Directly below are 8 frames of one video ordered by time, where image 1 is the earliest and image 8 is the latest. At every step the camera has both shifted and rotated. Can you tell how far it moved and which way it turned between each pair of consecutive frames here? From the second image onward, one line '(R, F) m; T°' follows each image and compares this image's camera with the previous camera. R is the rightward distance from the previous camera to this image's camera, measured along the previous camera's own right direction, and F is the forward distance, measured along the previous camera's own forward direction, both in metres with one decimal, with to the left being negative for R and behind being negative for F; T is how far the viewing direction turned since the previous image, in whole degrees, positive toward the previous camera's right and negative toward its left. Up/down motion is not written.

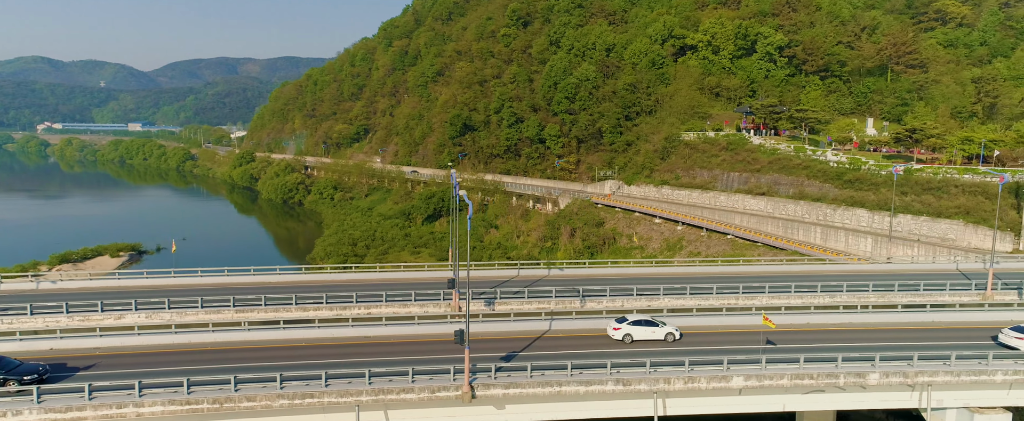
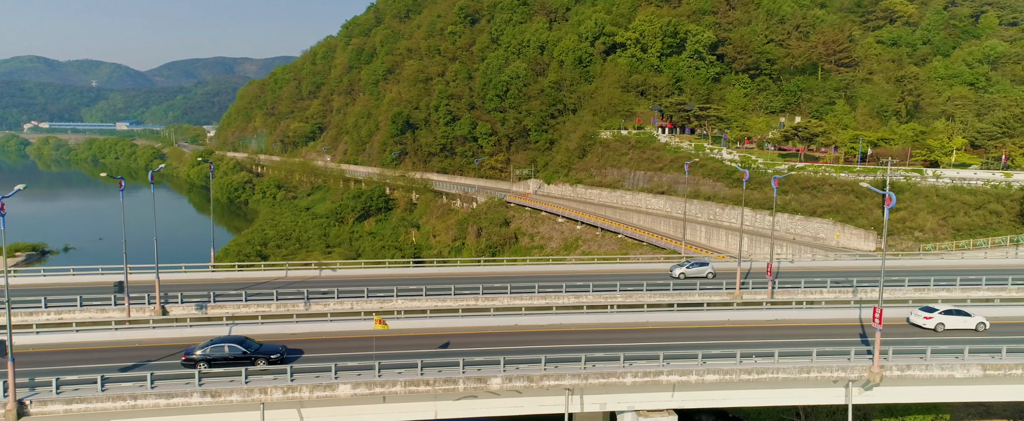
(+7.3, +0.3) m; +2°
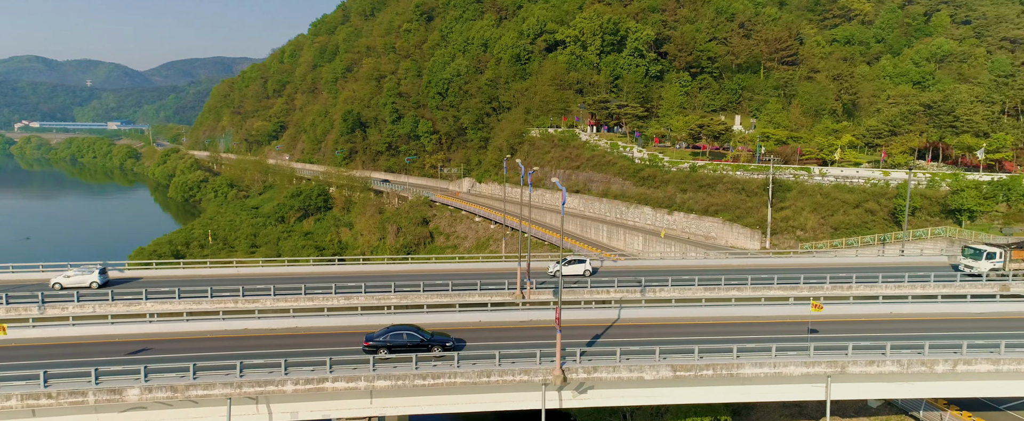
(+6.5, +0.5) m; +2°
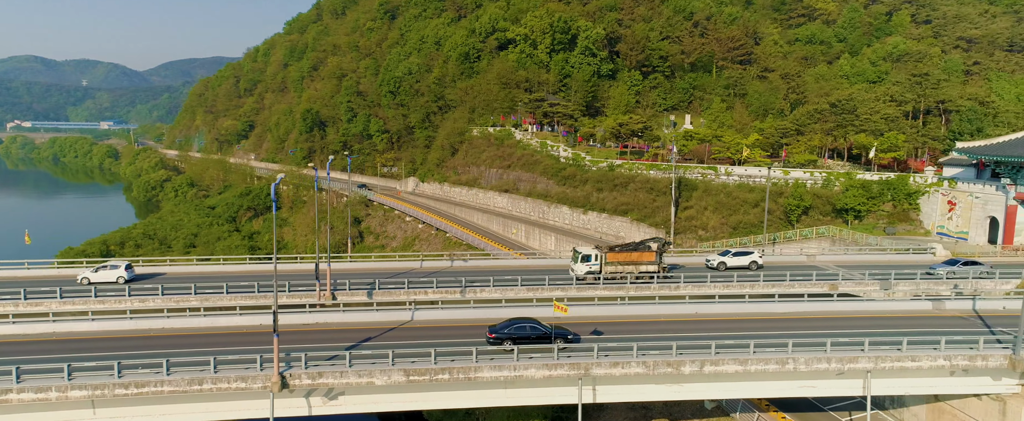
(+5.5, +0.4) m; +1°
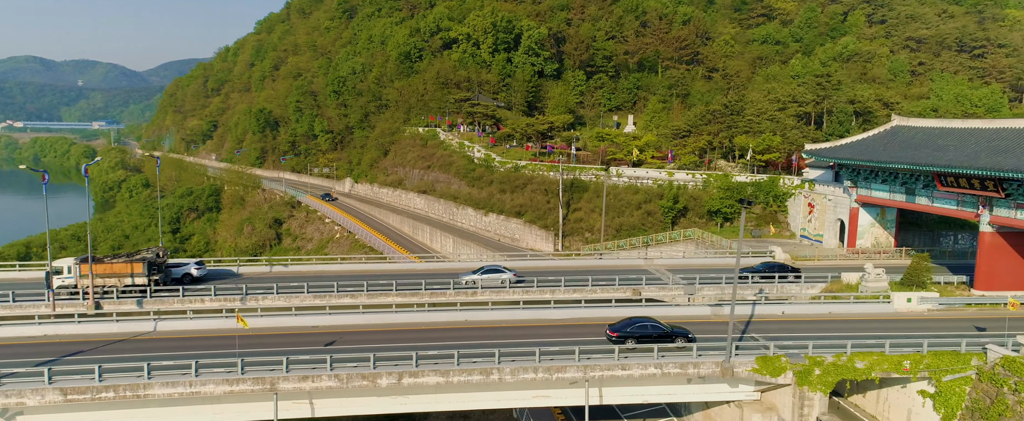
(+6.4, +0.5) m; +2°
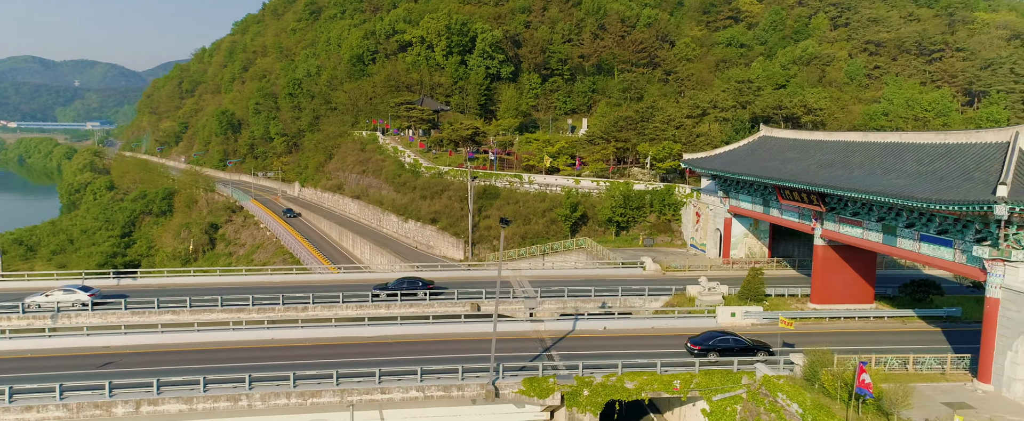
(+5.2, +0.3) m; +1°
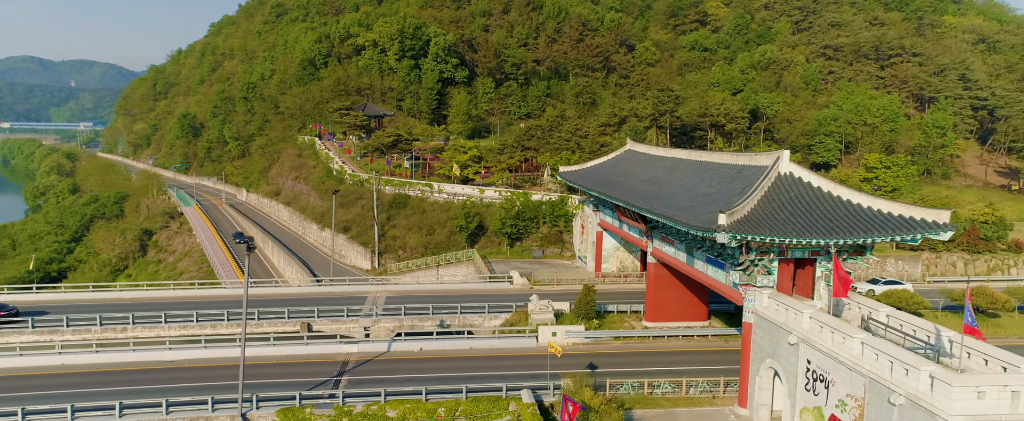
(+5.2, +0.2) m; +1°
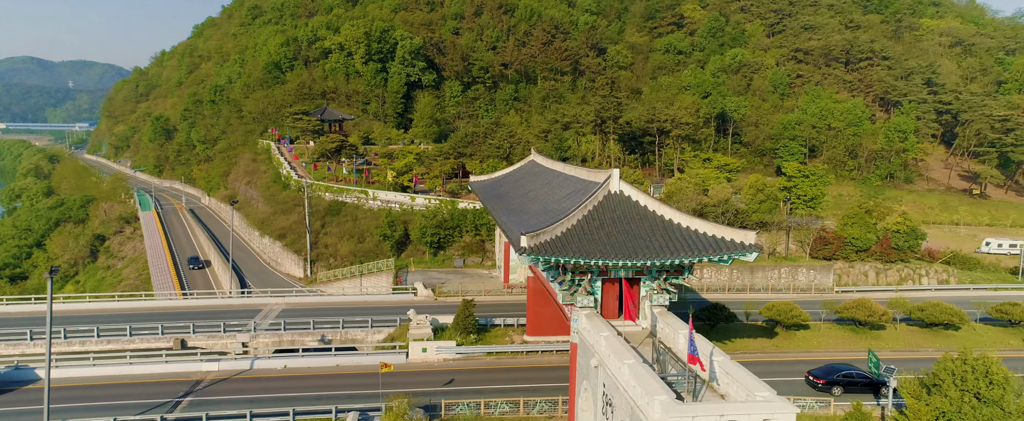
(+3.7, +0.3) m; +1°
